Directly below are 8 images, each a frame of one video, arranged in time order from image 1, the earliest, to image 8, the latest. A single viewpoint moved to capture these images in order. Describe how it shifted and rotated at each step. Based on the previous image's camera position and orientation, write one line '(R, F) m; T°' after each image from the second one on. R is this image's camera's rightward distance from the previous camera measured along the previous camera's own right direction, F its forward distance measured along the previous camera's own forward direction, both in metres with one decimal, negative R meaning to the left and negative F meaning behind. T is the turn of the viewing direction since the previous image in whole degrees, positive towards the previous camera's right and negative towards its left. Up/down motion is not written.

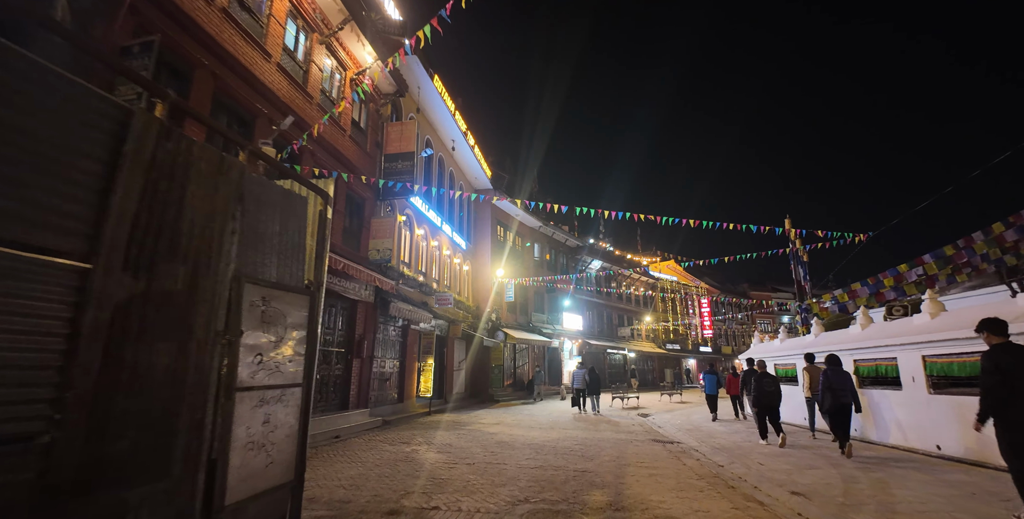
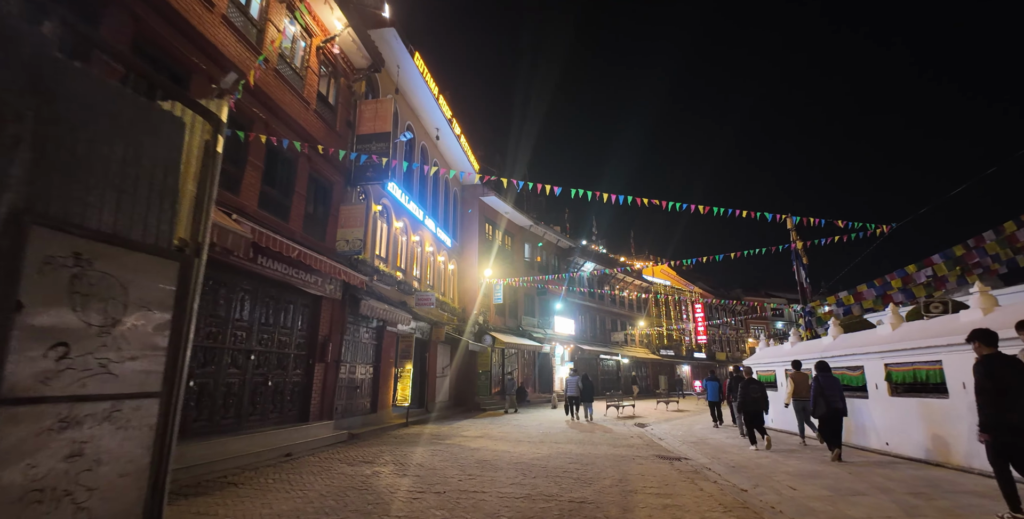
(+0.1, +1.4) m; +1°
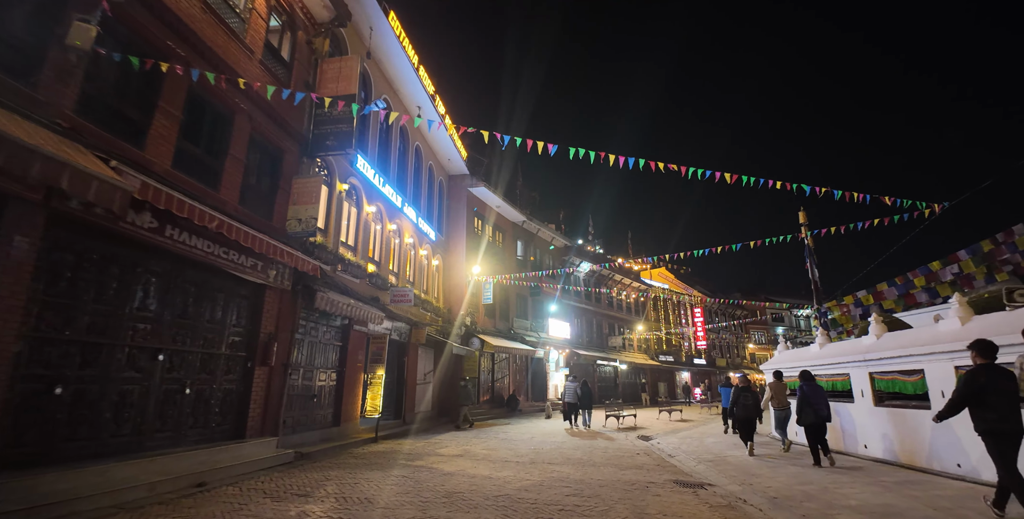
(+0.2, +1.9) m; +1°
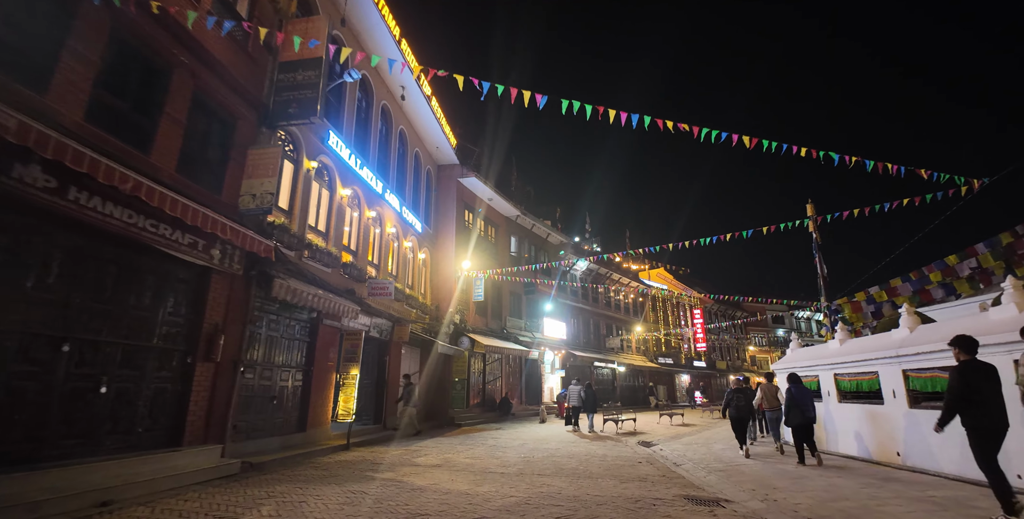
(+0.2, +1.2) m; 0°
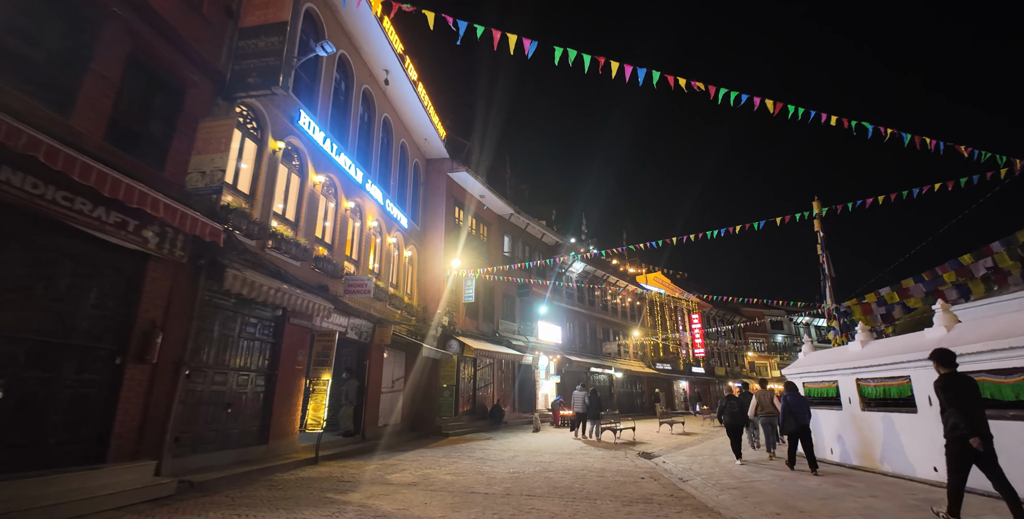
(+0.1, +1.0) m; 0°
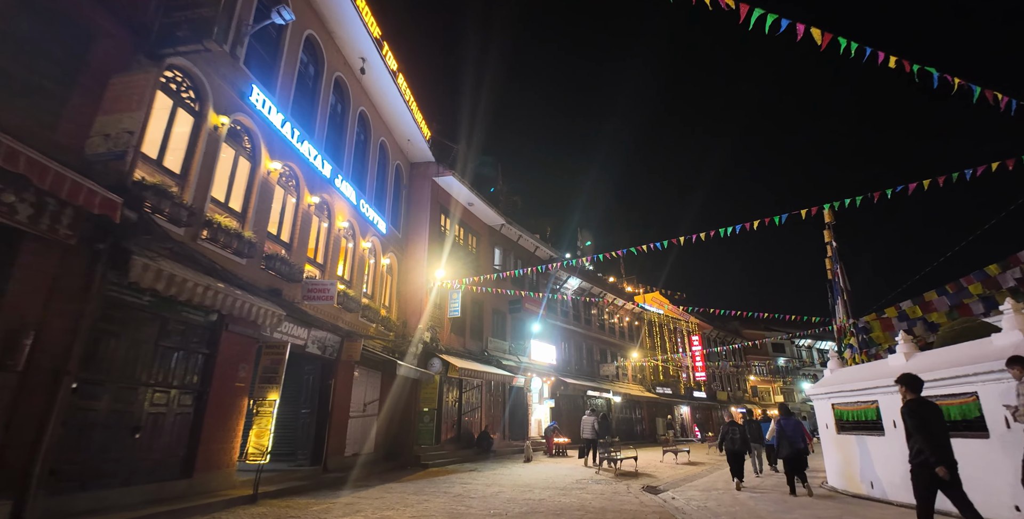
(+0.2, +1.5) m; +1°
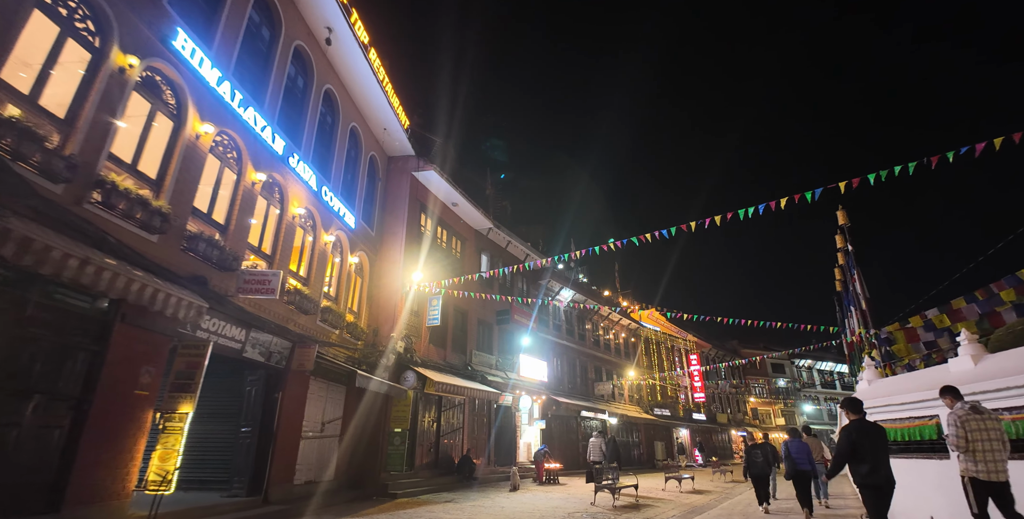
(+0.2, +1.6) m; +1°
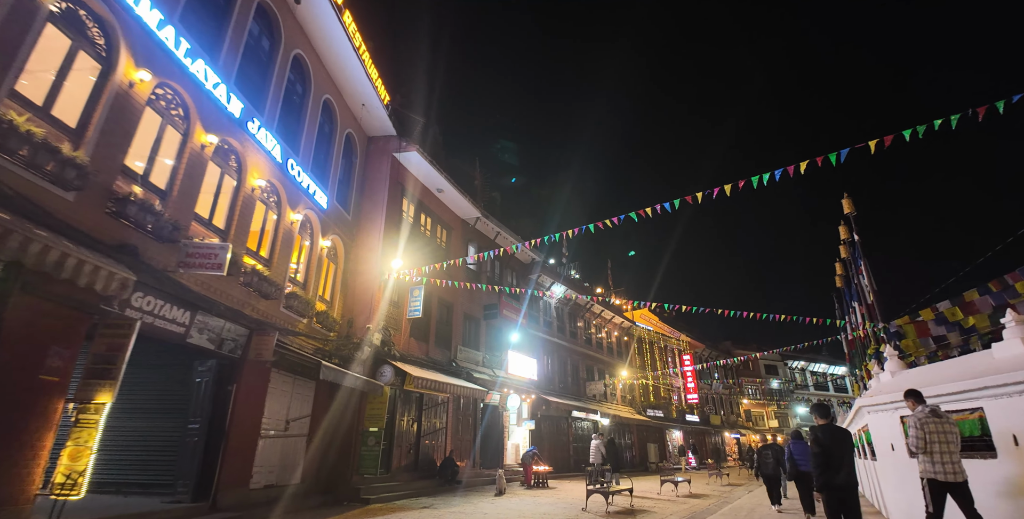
(+0.1, +1.0) m; +1°
